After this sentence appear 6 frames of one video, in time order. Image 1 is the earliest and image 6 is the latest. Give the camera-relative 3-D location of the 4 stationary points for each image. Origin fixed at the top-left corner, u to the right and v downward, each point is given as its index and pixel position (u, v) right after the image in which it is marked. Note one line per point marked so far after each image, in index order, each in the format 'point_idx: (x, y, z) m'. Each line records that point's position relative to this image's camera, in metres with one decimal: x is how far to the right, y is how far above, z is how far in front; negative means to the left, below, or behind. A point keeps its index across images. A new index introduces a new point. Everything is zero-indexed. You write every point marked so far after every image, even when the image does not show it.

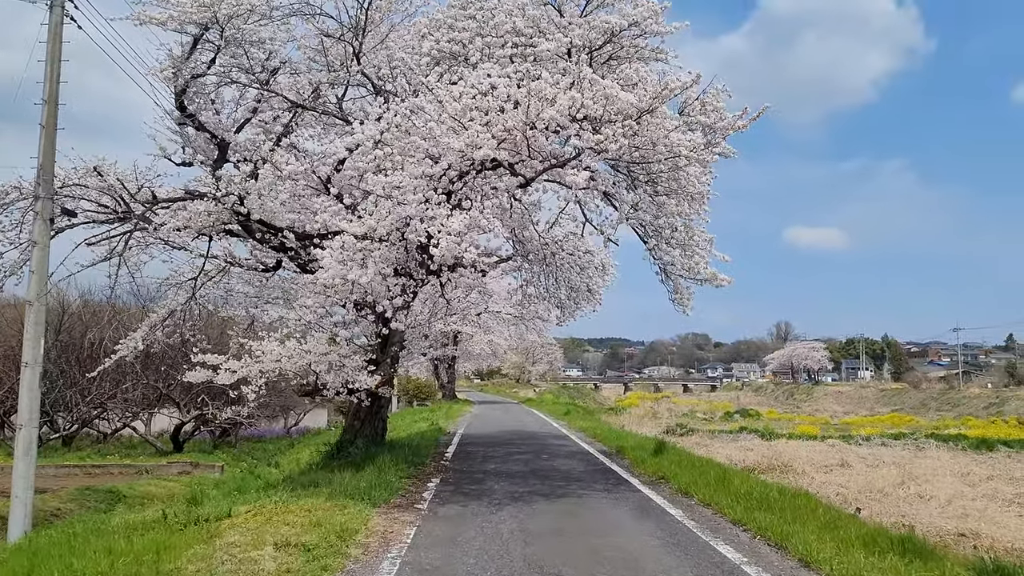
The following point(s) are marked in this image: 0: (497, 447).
0: (-0.3, -3.0, +13.9) m
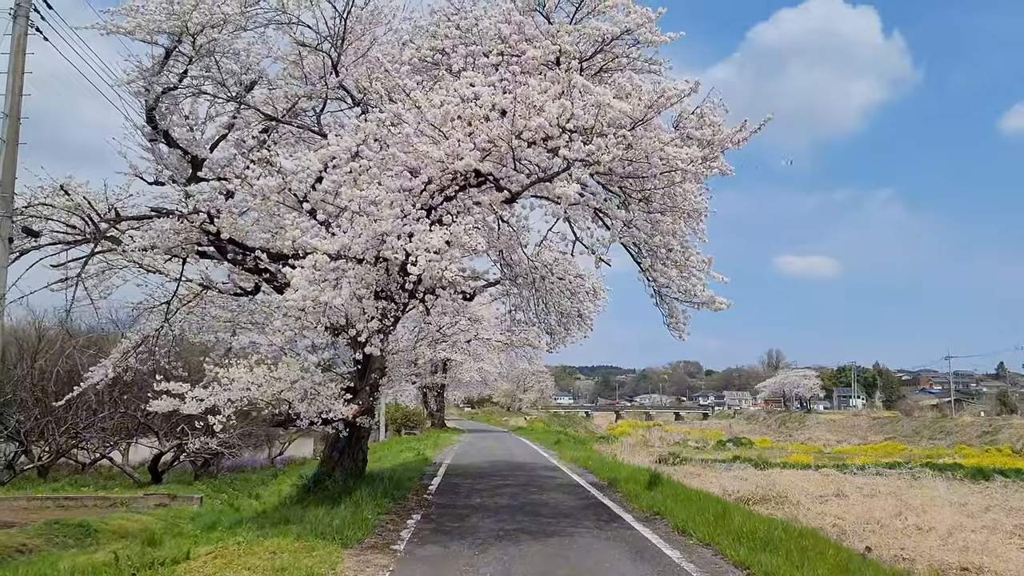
0: (-0.5, -3.4, +13.4) m
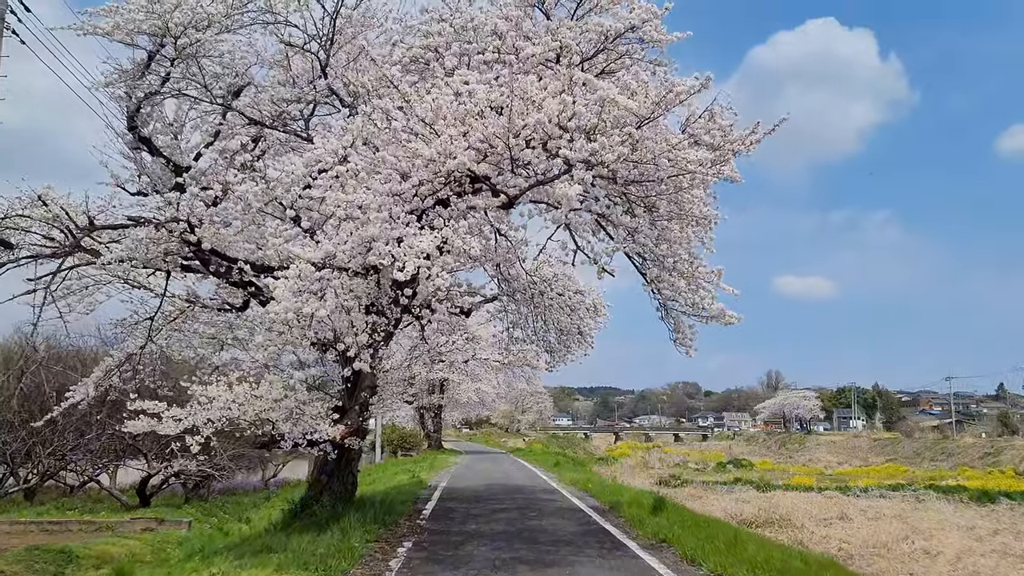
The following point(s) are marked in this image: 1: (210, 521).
0: (-0.5, -3.7, +12.9) m
1: (-6.9, -5.3, +17.2) m
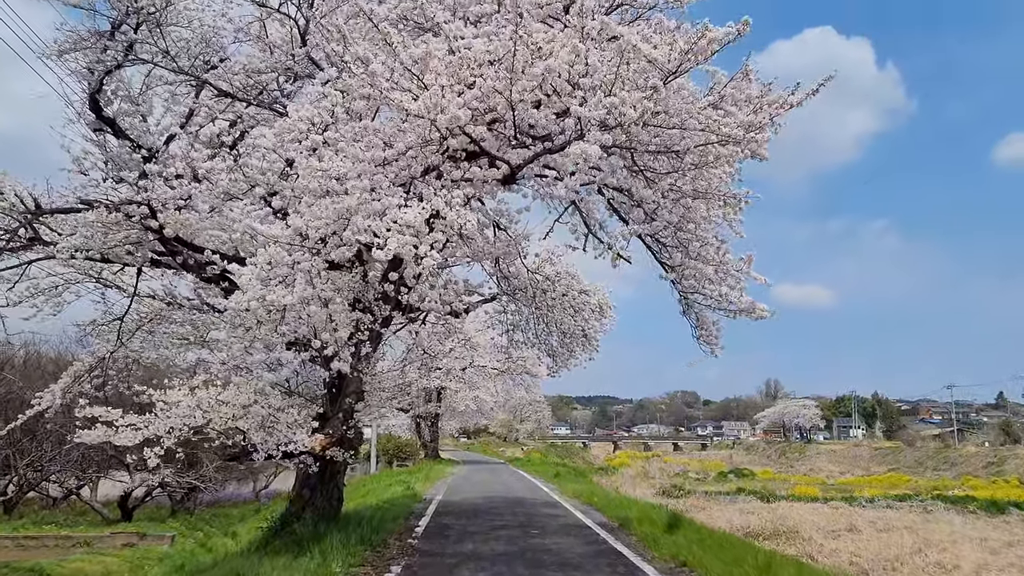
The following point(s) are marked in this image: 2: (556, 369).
0: (-0.6, -3.7, +12.1) m
1: (-7.0, -5.4, +16.4) m
2: (+0.7, -1.4, +12.8) m
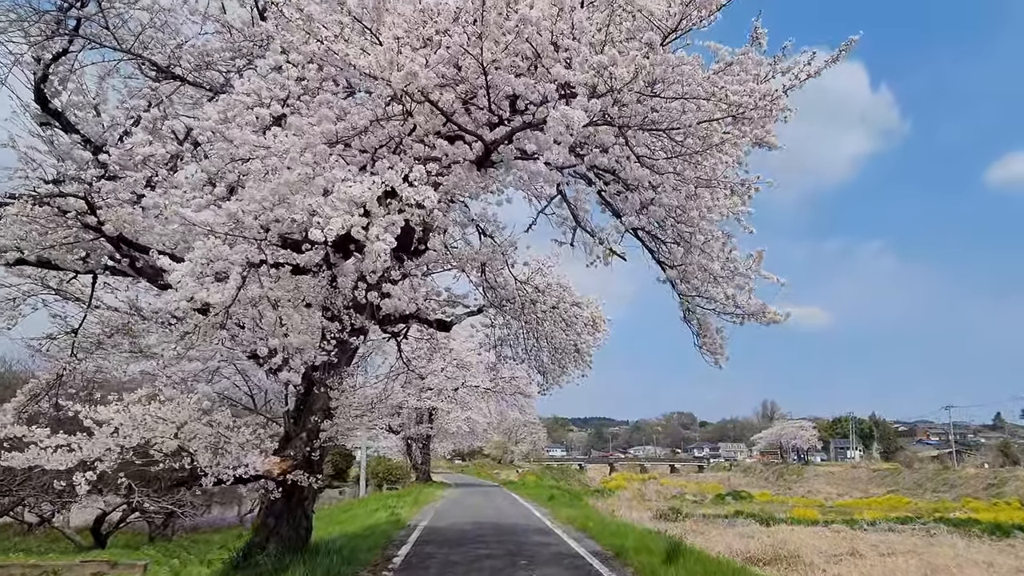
0: (-0.7, -3.9, +11.4) m
1: (-7.1, -5.7, +15.6) m
2: (+0.6, -1.6, +12.2) m
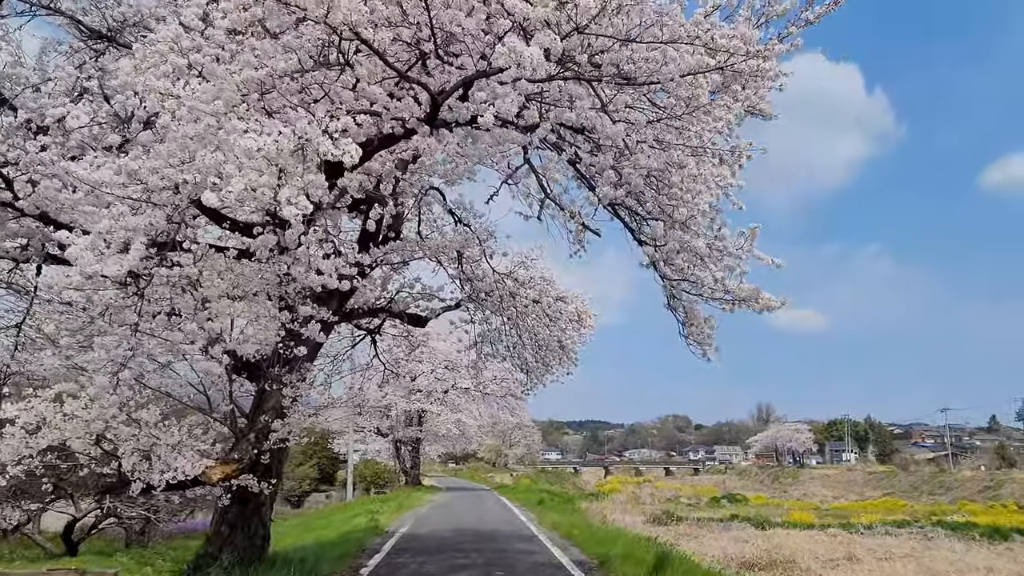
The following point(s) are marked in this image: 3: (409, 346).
0: (-1.0, -3.9, +10.9) m
1: (-7.4, -5.7, +15.0) m
2: (+0.3, -1.5, +11.7) m
3: (-1.6, -1.1, +12.5) m
